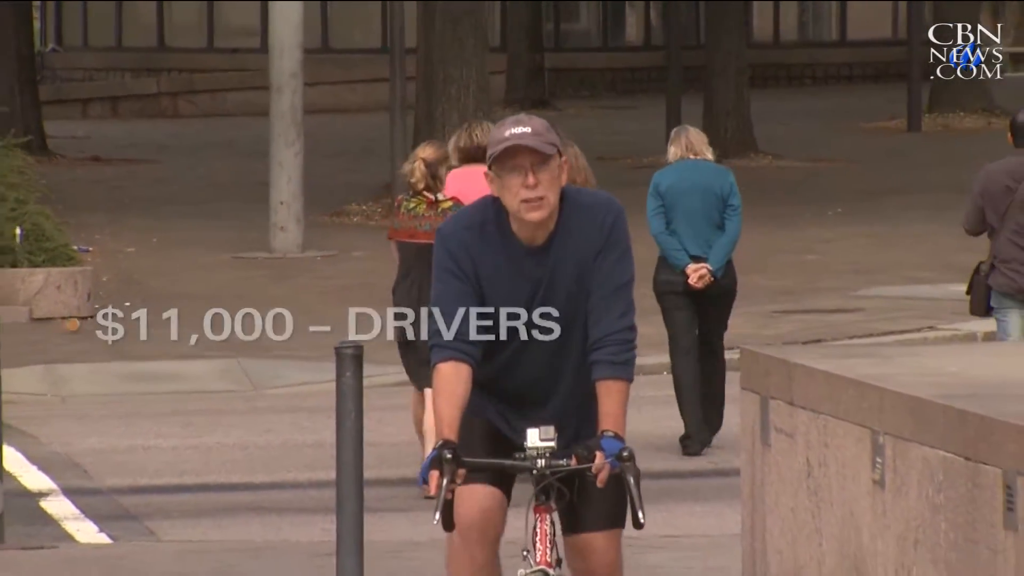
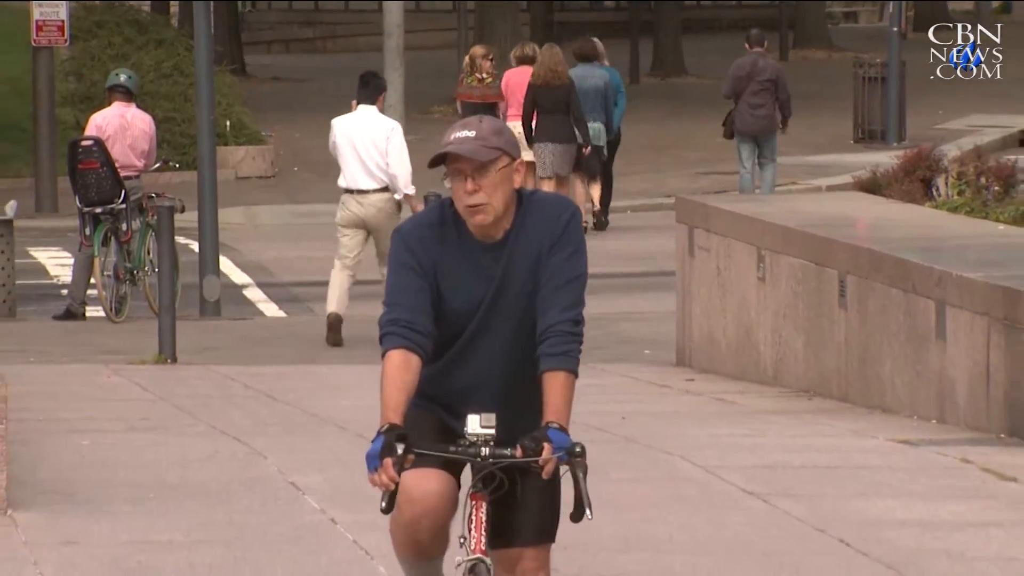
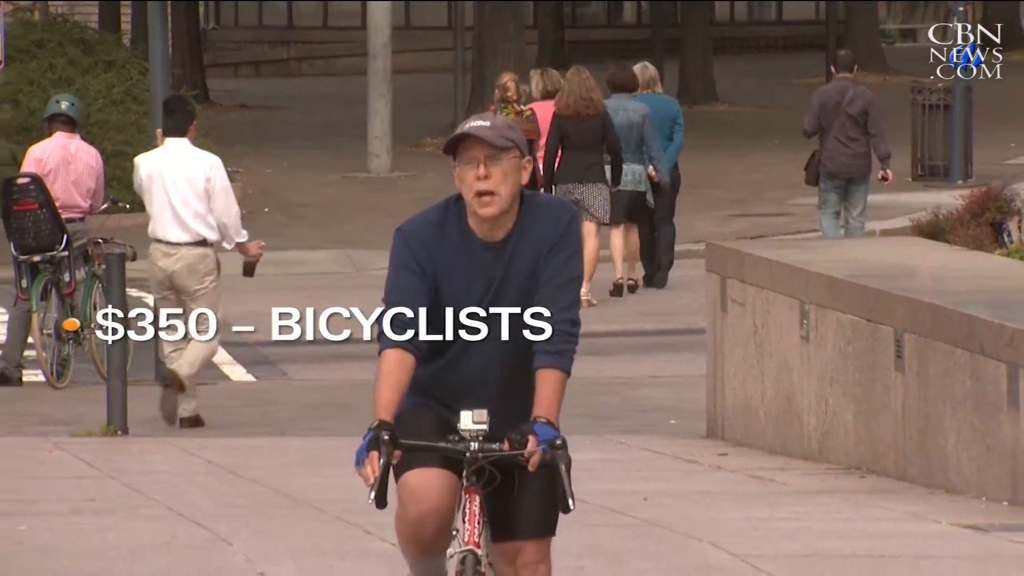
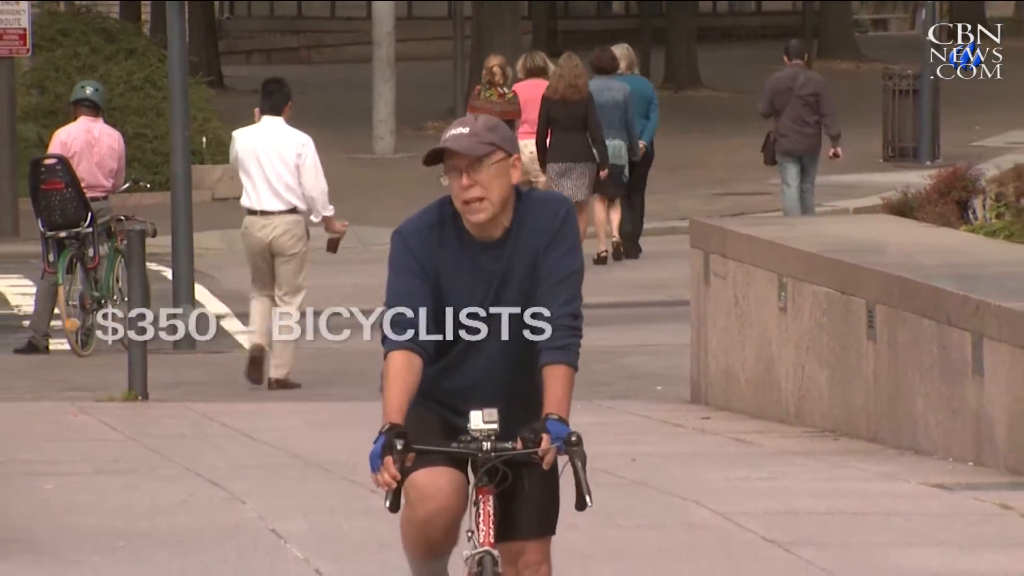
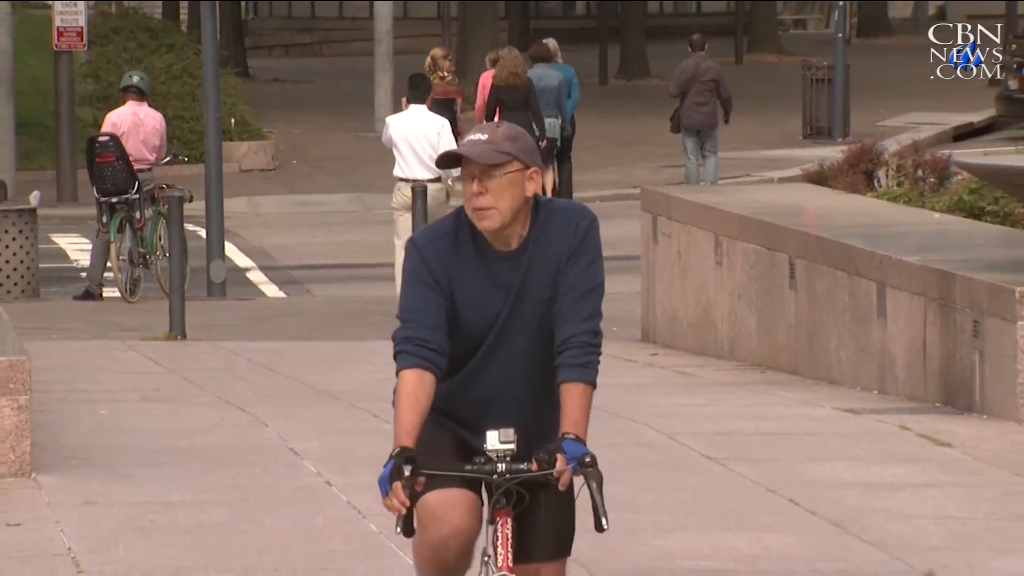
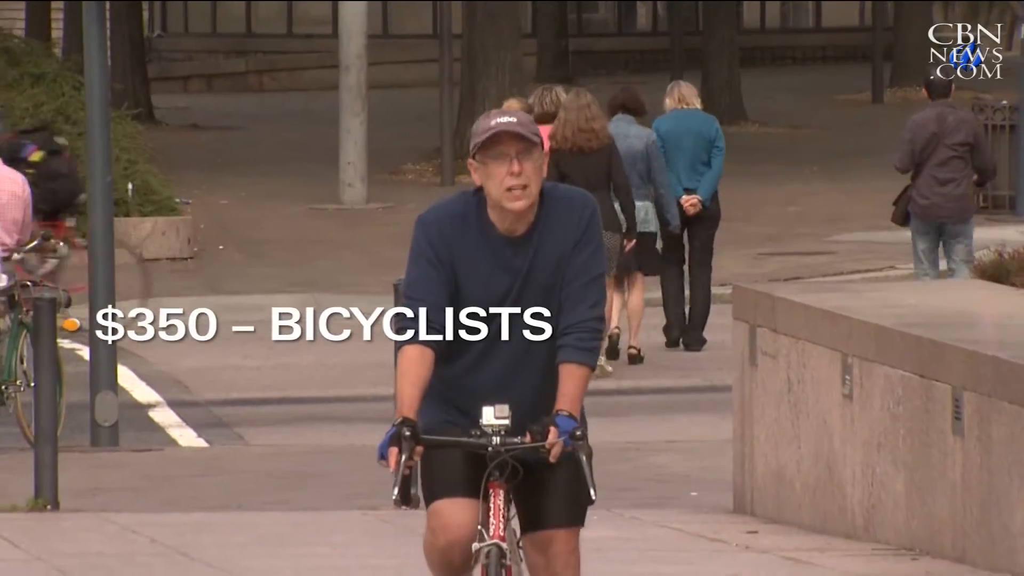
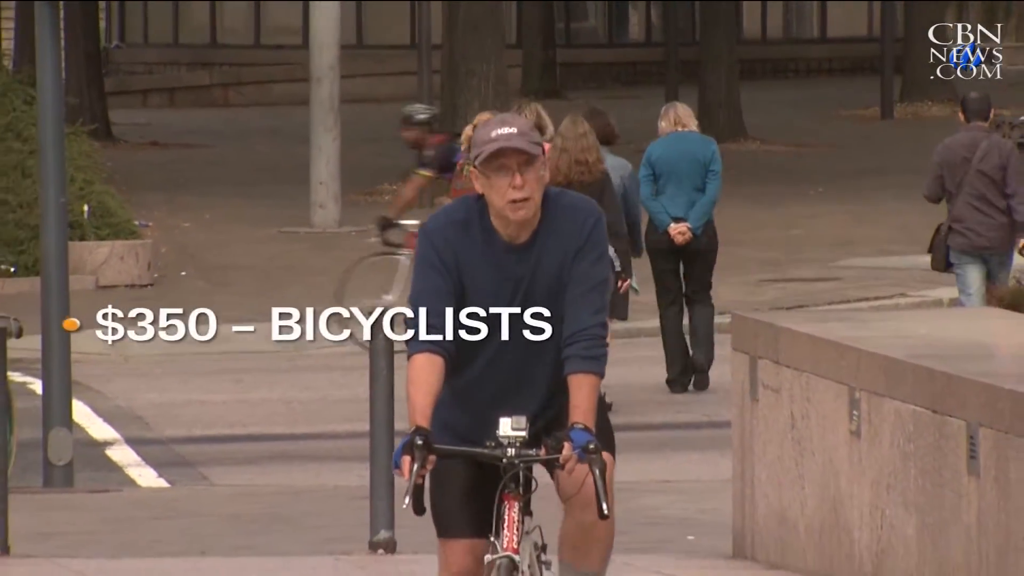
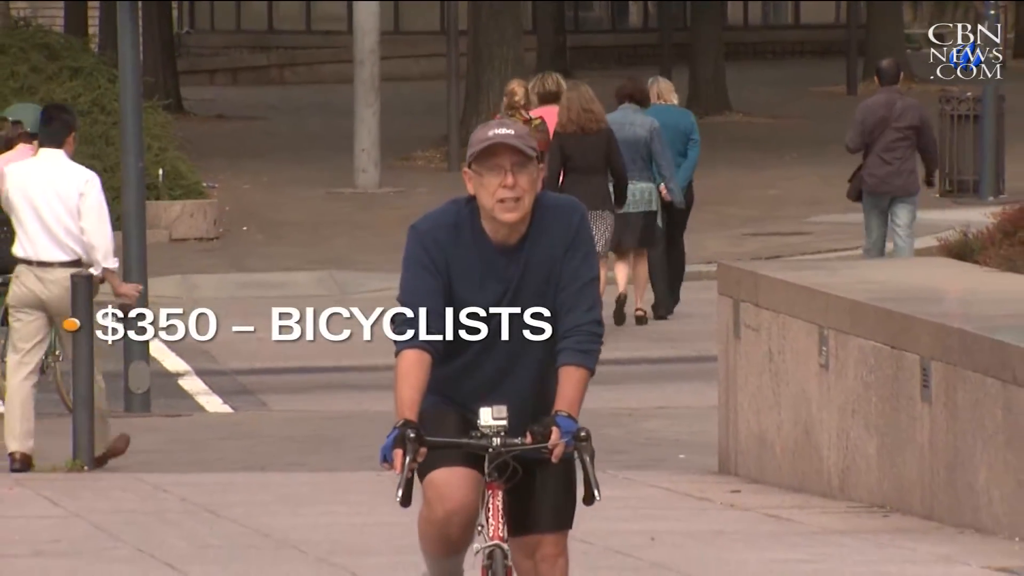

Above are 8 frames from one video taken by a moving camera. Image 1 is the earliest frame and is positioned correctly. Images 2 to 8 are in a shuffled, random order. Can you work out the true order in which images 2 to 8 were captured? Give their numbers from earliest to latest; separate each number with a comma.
7, 6, 8, 3, 4, 2, 5
